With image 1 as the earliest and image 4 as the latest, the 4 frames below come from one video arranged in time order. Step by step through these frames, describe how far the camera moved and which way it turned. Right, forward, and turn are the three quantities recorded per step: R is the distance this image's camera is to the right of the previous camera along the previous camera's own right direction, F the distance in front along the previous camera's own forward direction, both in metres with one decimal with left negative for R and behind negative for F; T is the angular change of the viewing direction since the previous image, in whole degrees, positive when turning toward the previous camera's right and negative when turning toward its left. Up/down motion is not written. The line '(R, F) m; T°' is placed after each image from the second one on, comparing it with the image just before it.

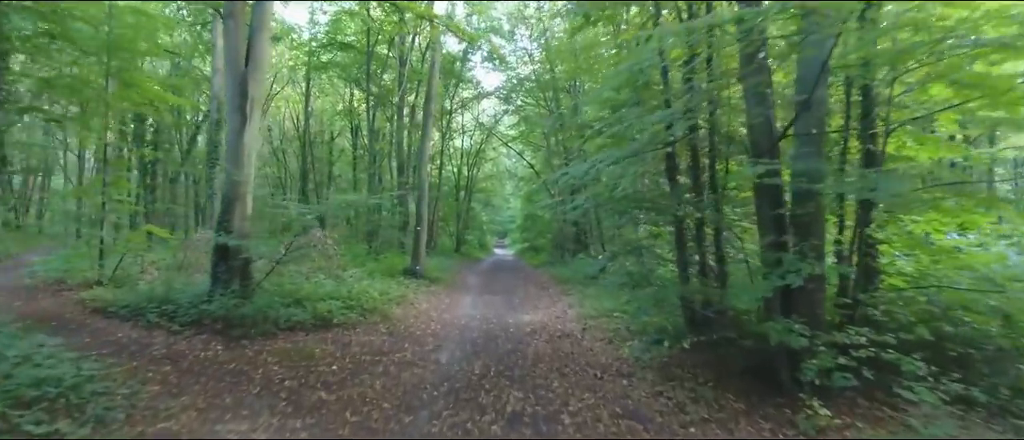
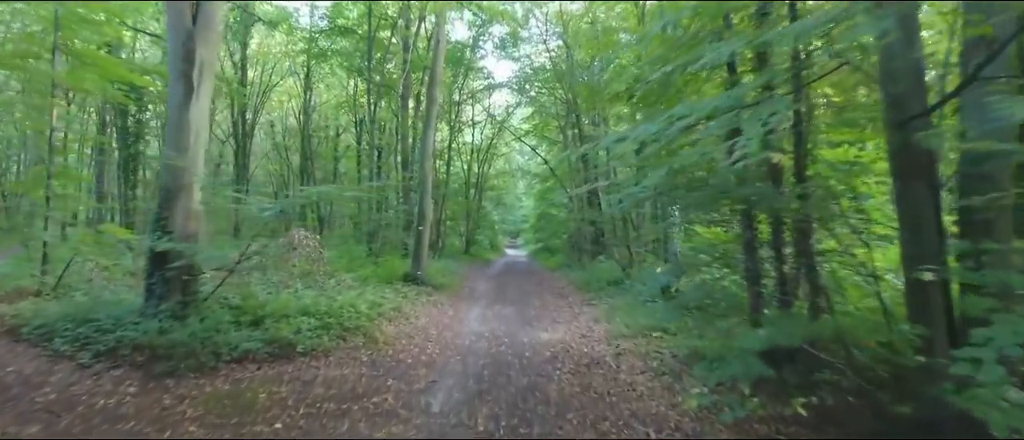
(-0.1, +2.4) m; -1°
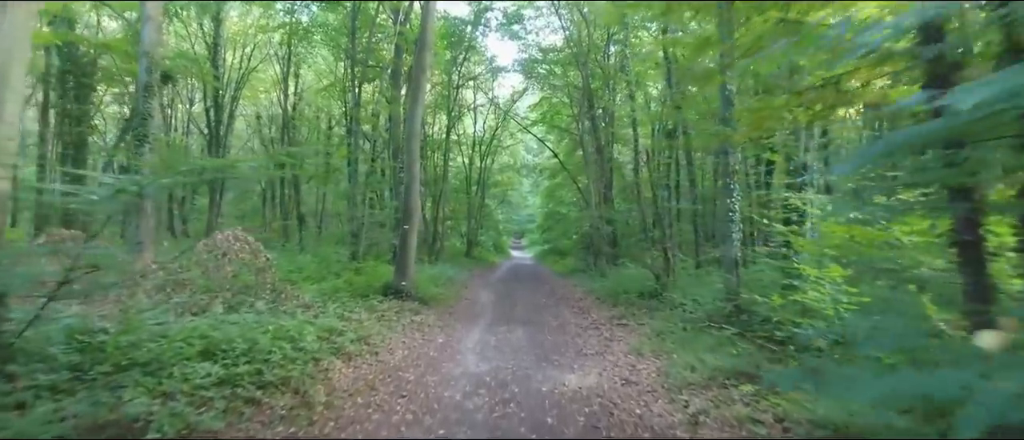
(-0.1, +3.6) m; 0°
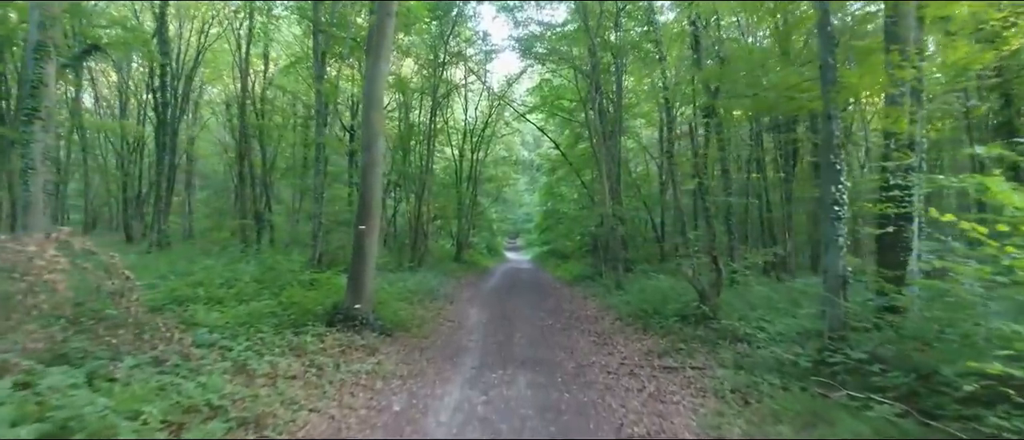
(0.0, +3.9) m; 0°
